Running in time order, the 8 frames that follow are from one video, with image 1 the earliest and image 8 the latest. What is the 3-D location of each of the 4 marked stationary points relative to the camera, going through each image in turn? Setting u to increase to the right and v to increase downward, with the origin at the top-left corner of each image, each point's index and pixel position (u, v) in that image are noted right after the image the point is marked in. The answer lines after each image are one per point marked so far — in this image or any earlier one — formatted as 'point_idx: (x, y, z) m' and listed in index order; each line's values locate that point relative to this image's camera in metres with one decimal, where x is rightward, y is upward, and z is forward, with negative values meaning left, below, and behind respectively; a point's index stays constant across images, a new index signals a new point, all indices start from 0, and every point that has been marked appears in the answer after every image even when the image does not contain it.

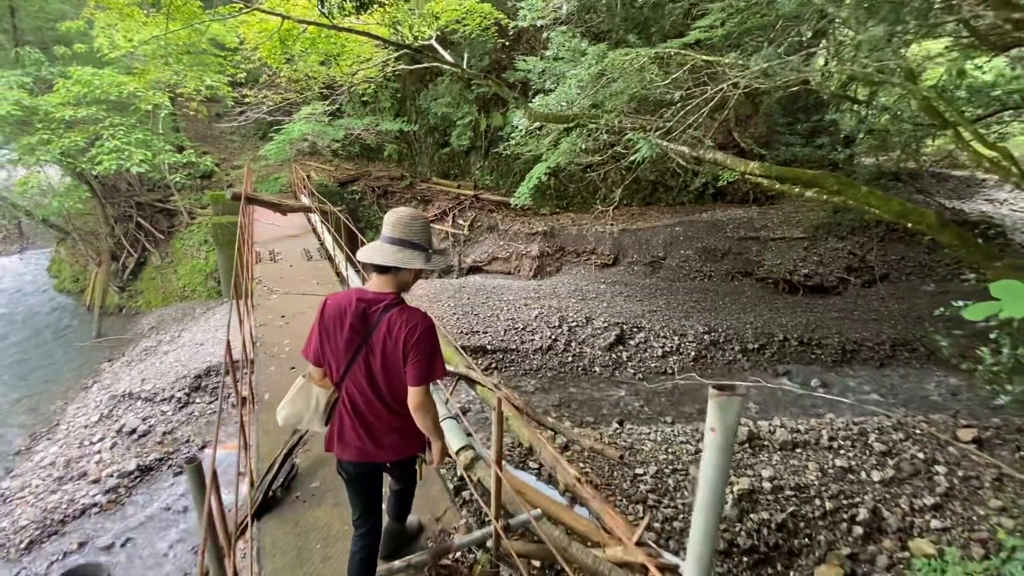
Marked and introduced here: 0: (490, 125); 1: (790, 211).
0: (-0.4, +3.3, +10.9) m
1: (+5.3, +1.5, +10.4) m
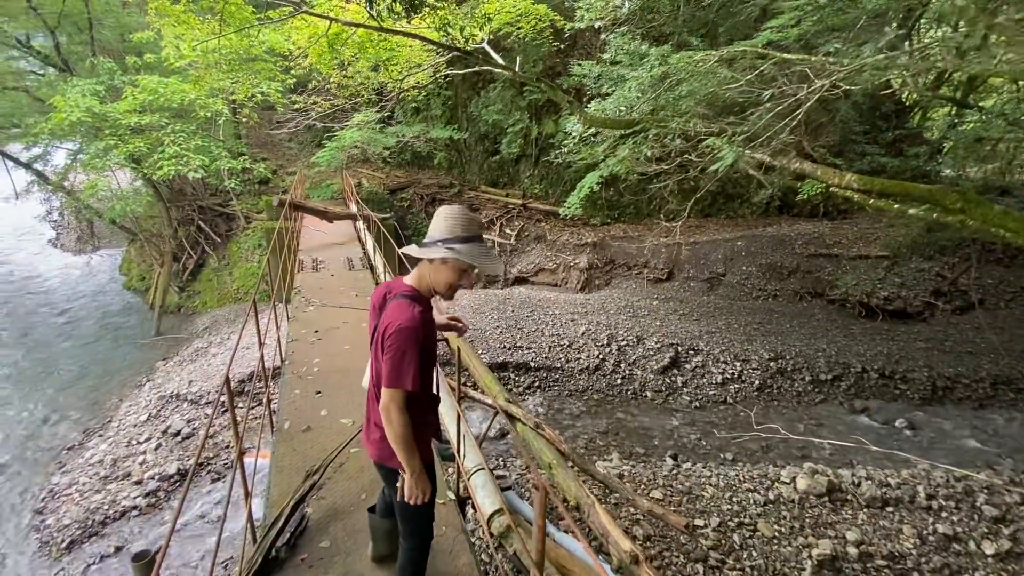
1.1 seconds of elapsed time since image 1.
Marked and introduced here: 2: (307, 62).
0: (+0.6, +3.1, +10.6) m
1: (+6.2, +1.1, +9.6) m
2: (-3.1, +3.4, +8.1) m
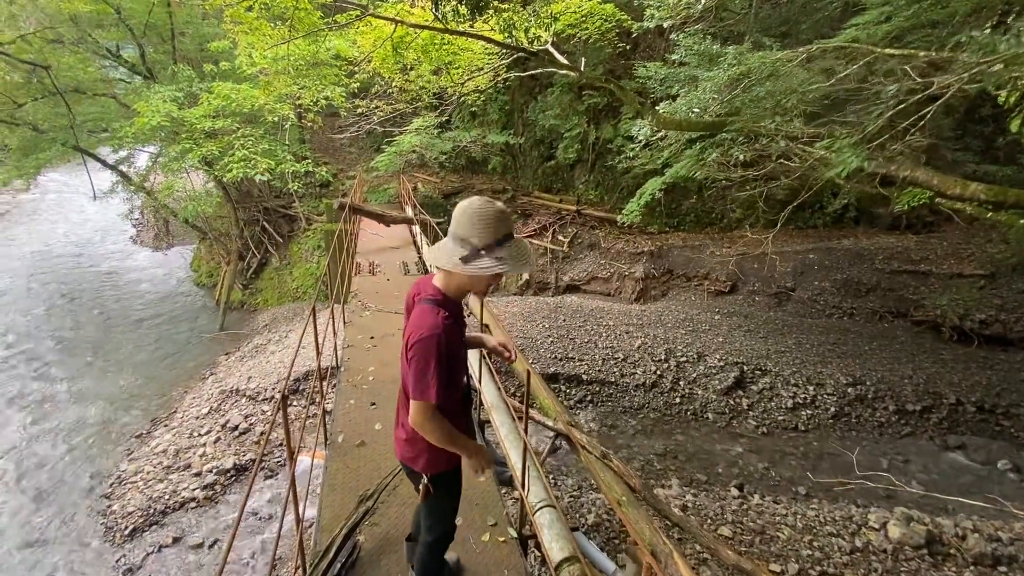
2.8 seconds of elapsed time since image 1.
0: (+1.7, +2.9, +10.4) m
1: (+7.2, +0.7, +8.8) m
2: (-2.1, +3.4, +8.2) m
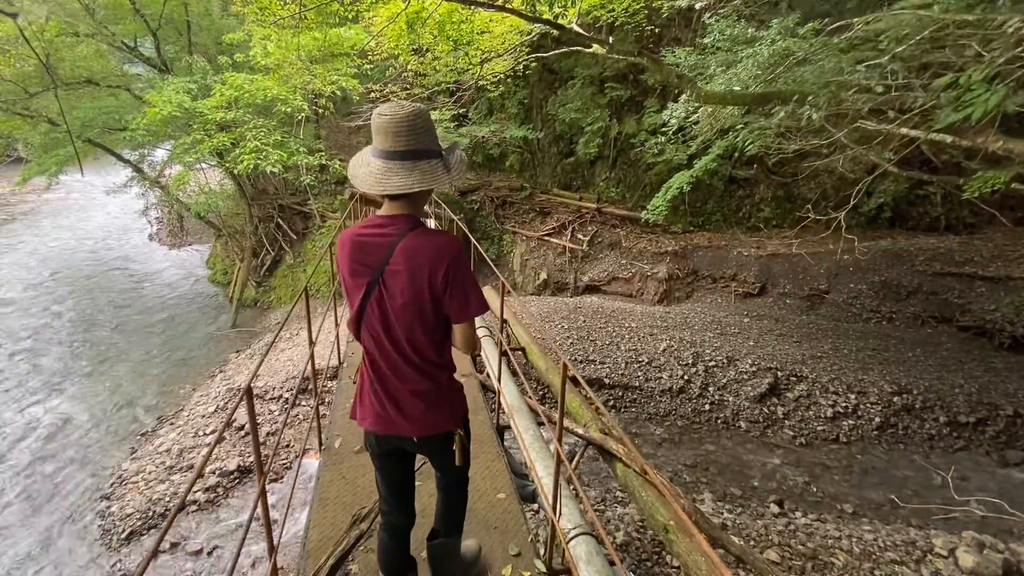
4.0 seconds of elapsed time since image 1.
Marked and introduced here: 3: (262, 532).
0: (+2.1, +2.9, +10.0) m
1: (+7.5, +0.7, +8.2) m
2: (-1.8, +3.5, +7.9) m
3: (-2.3, -2.2, +4.9) m
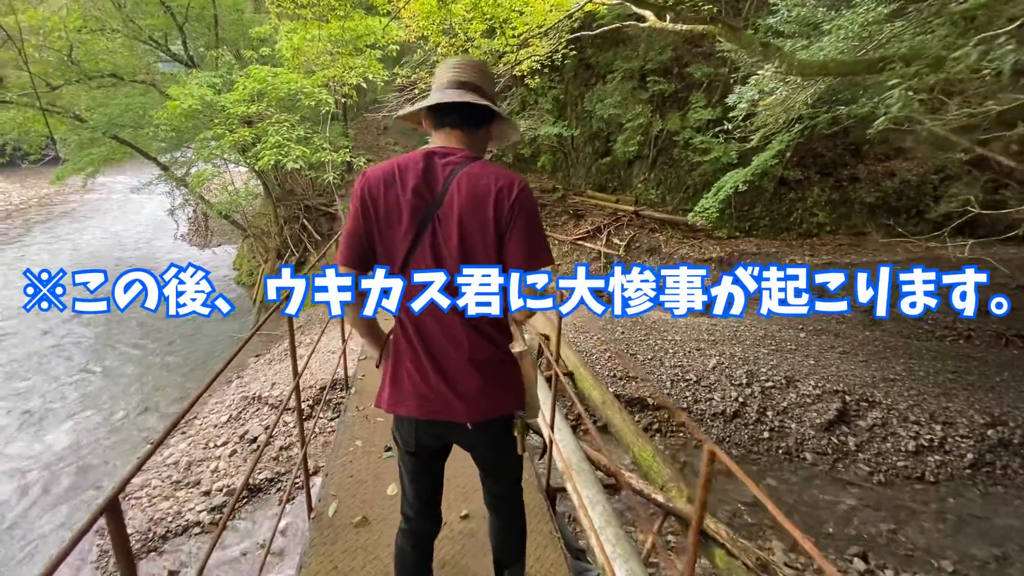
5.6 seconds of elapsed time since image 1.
0: (+2.7, +2.7, +9.3) m
1: (+7.9, +0.4, +7.3) m
2: (-1.3, +3.4, +7.5) m
3: (-2.0, -2.2, +4.4) m
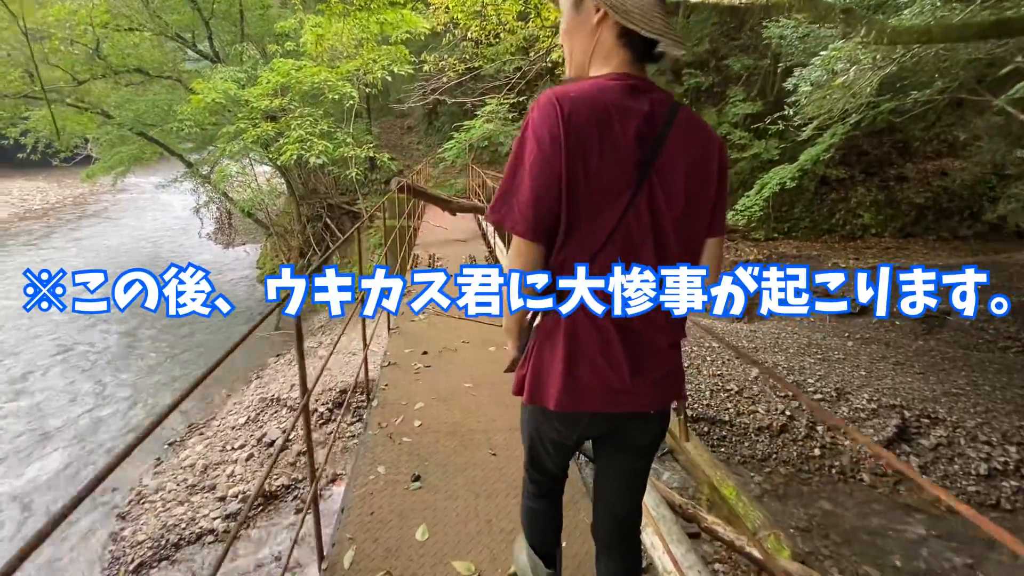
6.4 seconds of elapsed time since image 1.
0: (+3.1, +2.7, +8.9) m
1: (+8.3, +0.3, +6.7) m
2: (-0.9, +3.4, +7.2) m
3: (-1.8, -2.2, +4.2) m
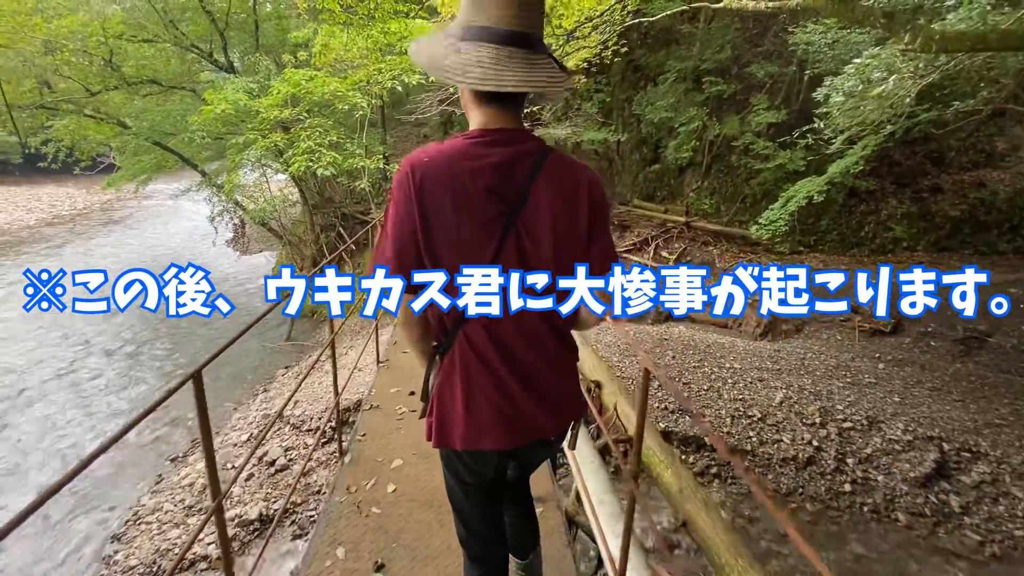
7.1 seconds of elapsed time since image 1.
0: (+3.3, +2.4, +8.6) m
1: (+8.4, +0.1, +6.2) m
2: (-0.8, +3.2, +7.1) m
3: (-1.8, -2.4, +4.0) m
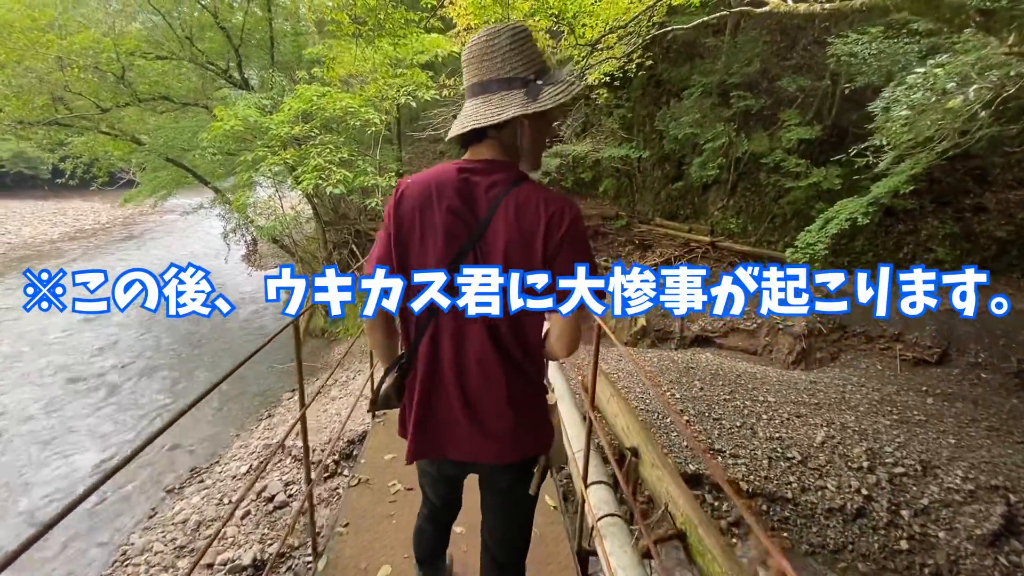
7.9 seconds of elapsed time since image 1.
0: (+3.6, +2.1, +8.2) m
1: (+8.6, -0.2, +5.6) m
2: (-0.5, +2.9, +6.8) m
3: (-1.7, -2.6, +3.6) m
